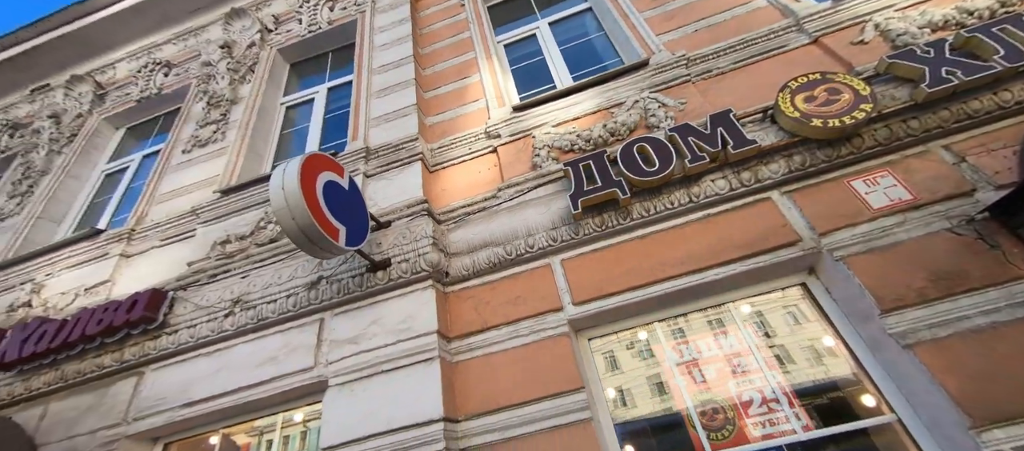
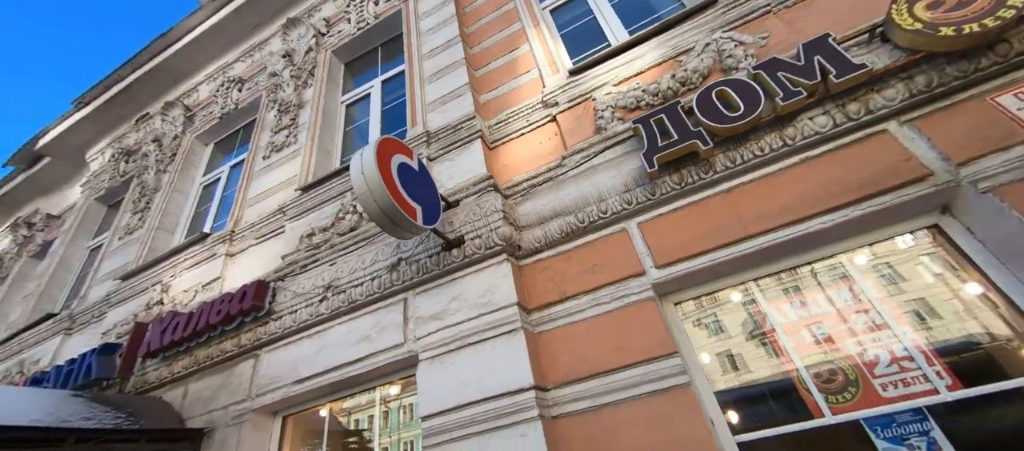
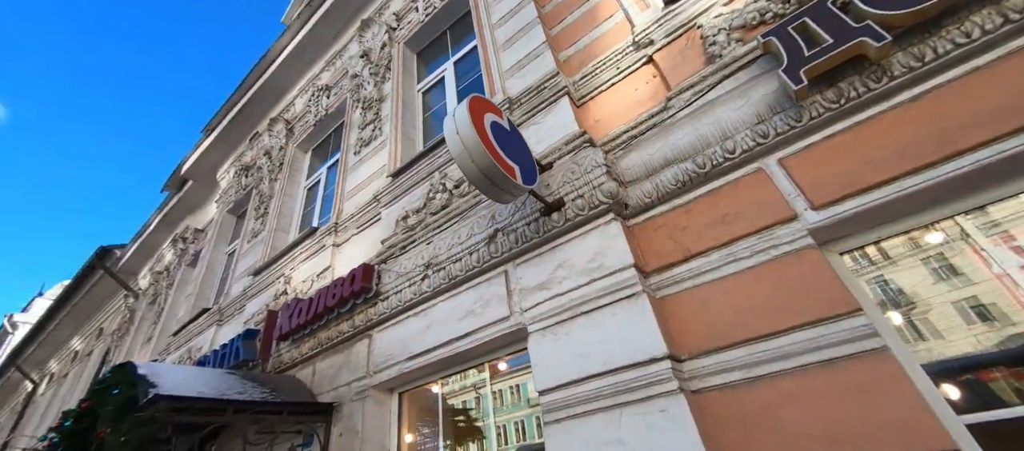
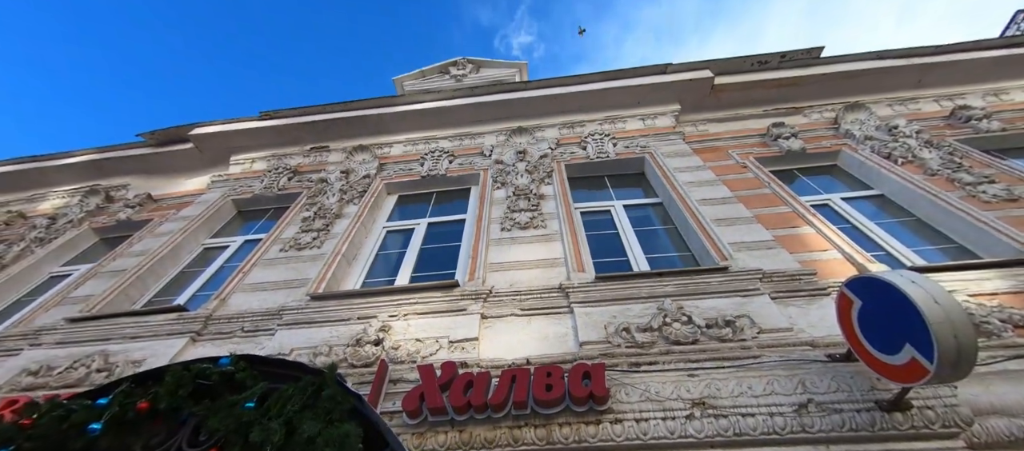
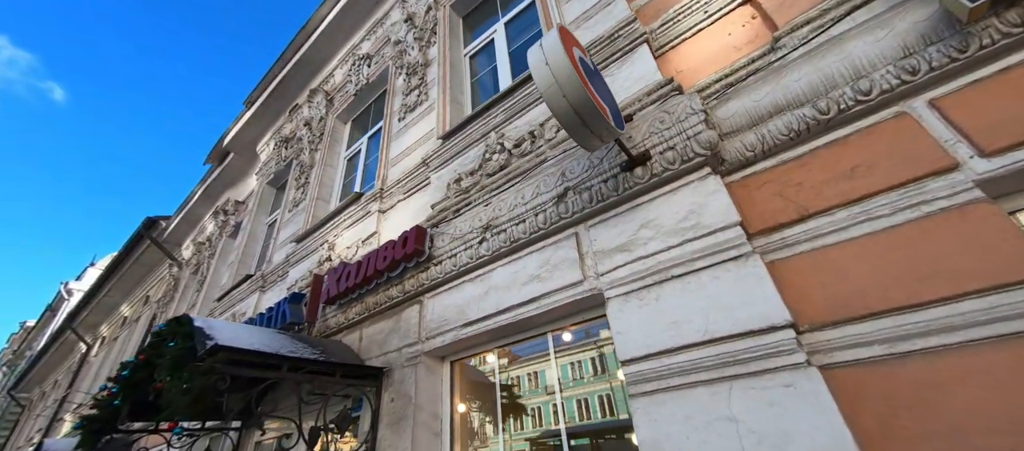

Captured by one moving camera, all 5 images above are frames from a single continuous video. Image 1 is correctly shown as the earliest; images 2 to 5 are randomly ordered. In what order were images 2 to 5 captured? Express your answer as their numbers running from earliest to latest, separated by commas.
2, 3, 5, 4
